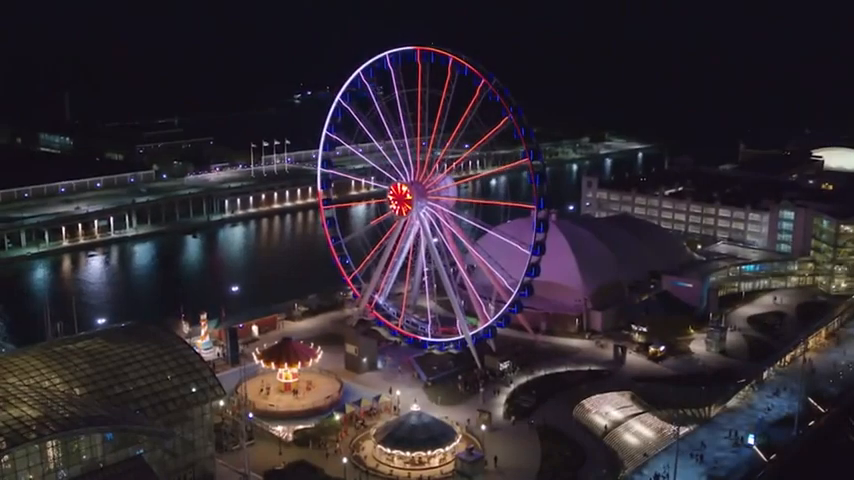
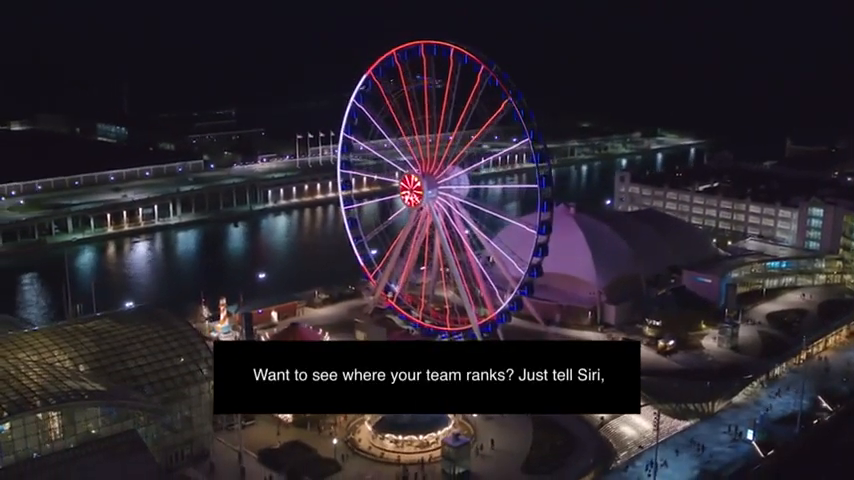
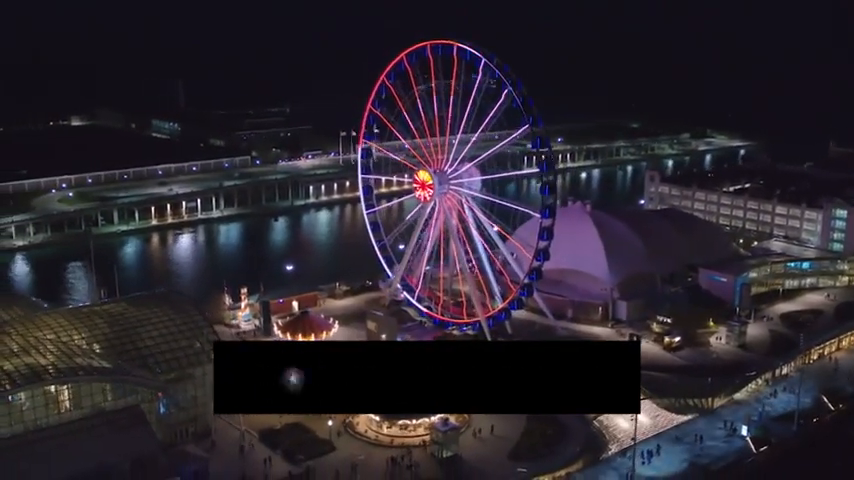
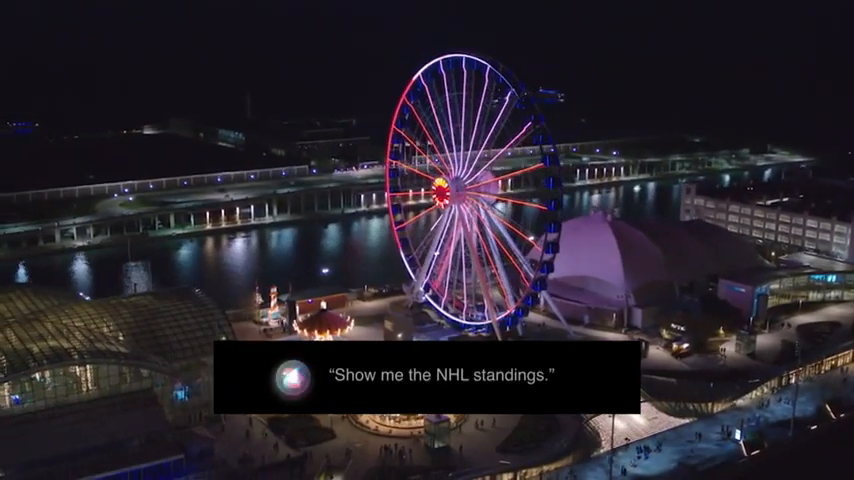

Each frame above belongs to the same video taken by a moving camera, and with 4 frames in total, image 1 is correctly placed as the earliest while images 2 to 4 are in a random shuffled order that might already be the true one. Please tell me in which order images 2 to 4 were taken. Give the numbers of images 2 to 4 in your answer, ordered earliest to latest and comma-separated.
2, 3, 4
